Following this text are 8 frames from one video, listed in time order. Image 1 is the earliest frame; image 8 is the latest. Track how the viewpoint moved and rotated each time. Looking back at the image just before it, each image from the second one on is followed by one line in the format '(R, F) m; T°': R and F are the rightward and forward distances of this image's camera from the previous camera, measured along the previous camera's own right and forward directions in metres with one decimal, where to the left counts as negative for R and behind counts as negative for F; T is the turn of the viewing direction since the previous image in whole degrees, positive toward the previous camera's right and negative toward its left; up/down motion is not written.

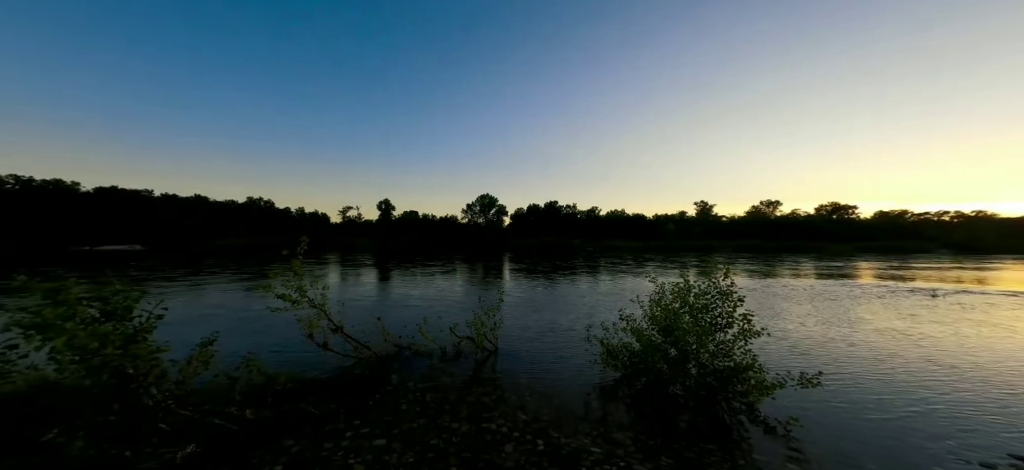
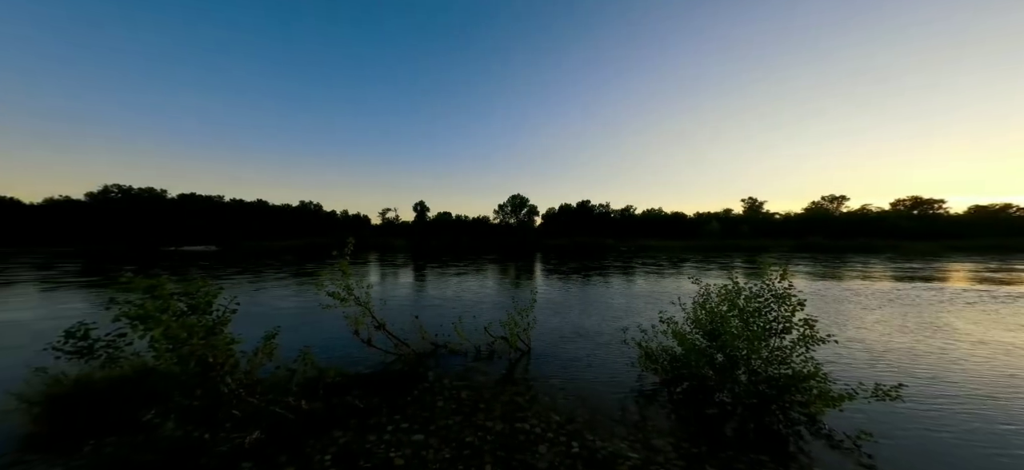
(-0.1, 0.0) m; -5°
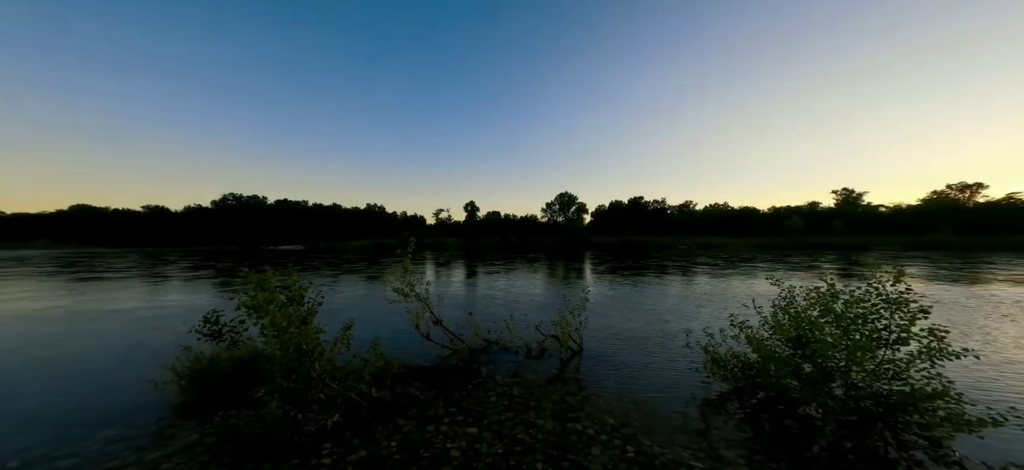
(-0.1, -0.1) m; -8°
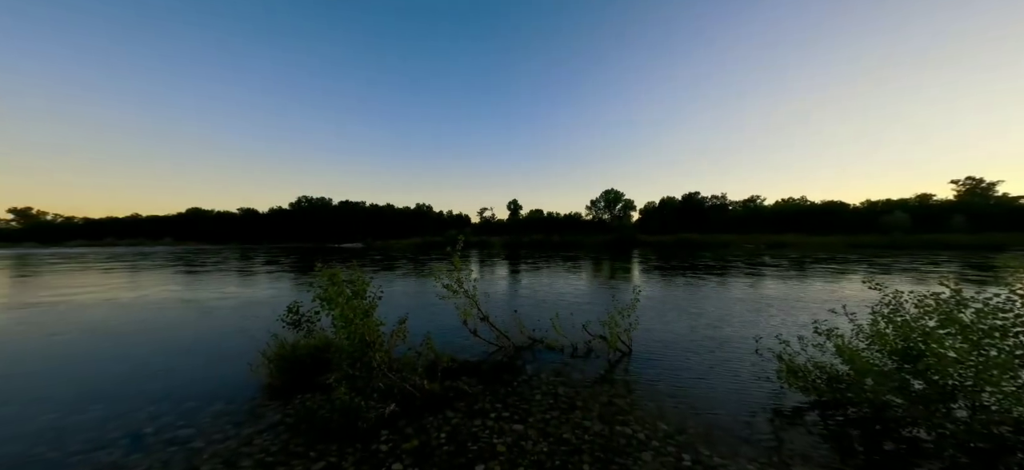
(-0.2, 0.0) m; -7°
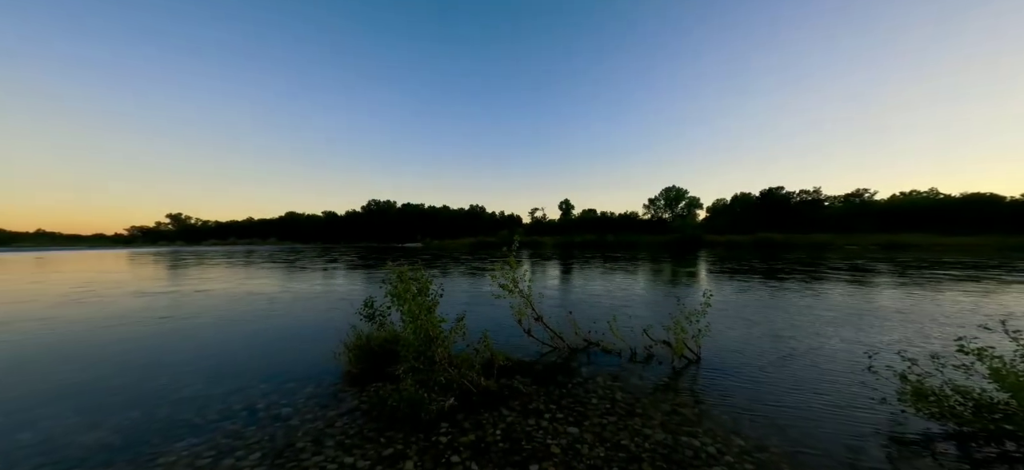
(-0.3, 0.0) m; -8°
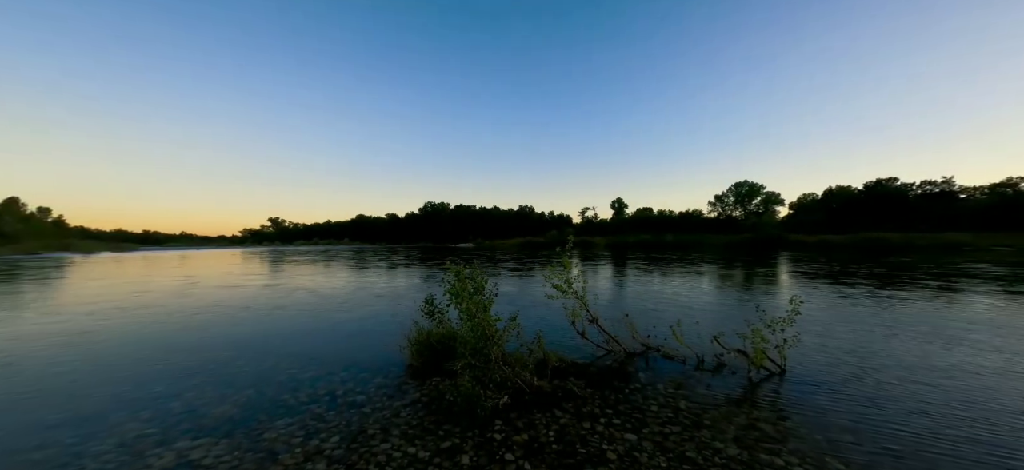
(-0.5, 0.0) m; -8°
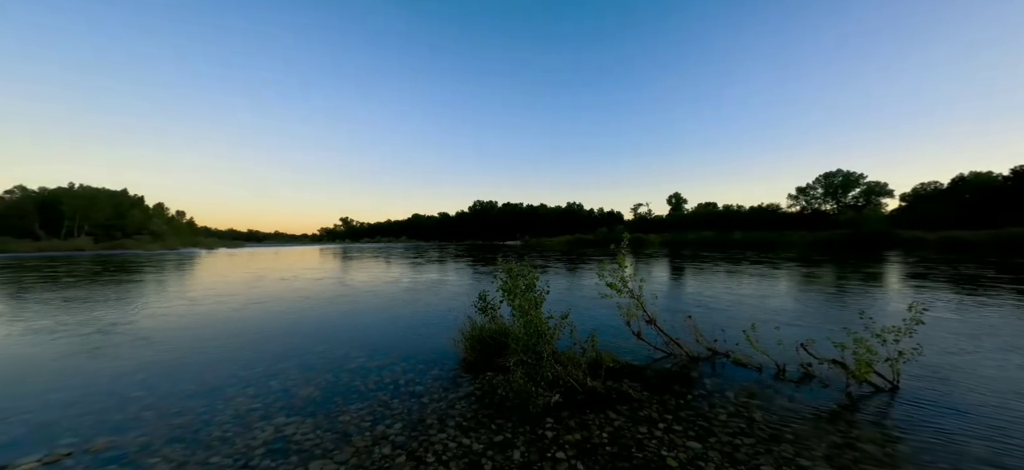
(-0.6, +0.3) m; -8°
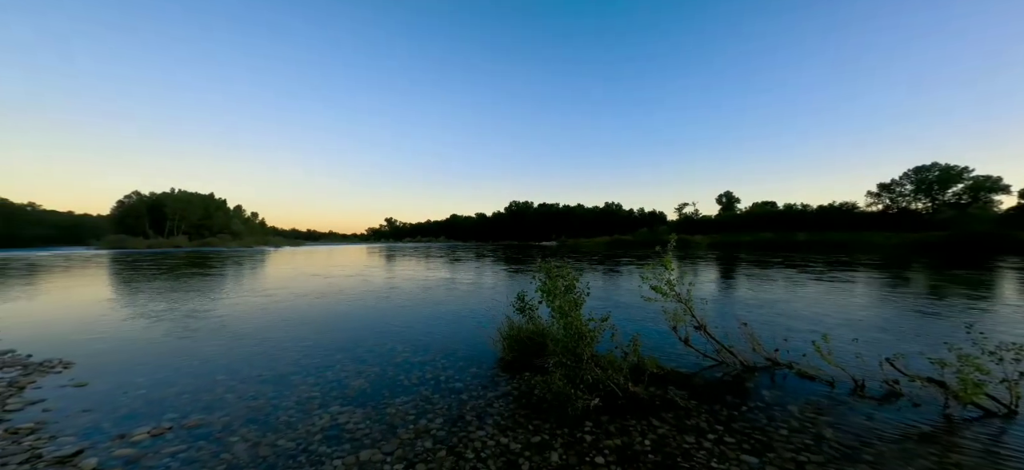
(-0.5, +0.3) m; -6°
